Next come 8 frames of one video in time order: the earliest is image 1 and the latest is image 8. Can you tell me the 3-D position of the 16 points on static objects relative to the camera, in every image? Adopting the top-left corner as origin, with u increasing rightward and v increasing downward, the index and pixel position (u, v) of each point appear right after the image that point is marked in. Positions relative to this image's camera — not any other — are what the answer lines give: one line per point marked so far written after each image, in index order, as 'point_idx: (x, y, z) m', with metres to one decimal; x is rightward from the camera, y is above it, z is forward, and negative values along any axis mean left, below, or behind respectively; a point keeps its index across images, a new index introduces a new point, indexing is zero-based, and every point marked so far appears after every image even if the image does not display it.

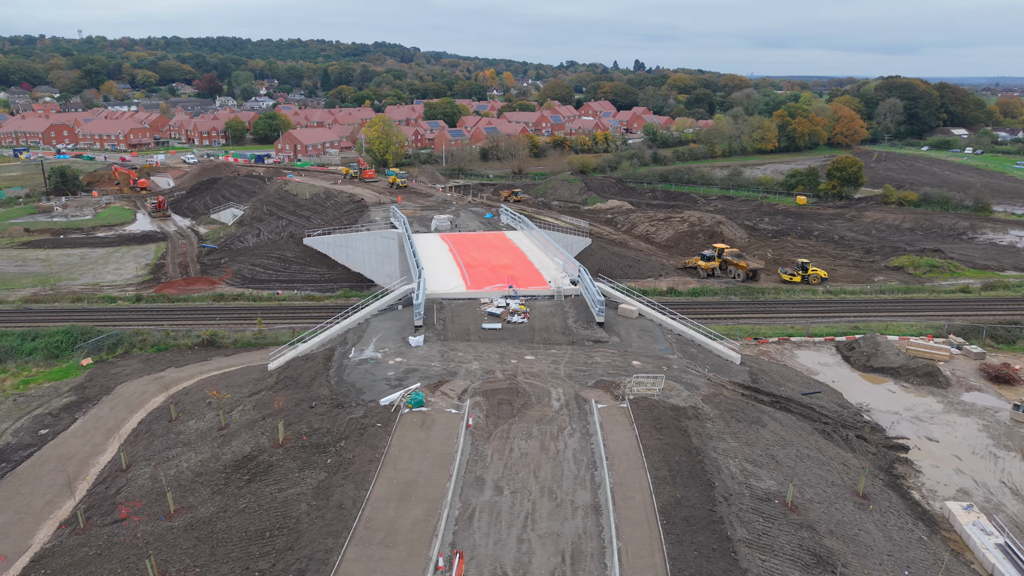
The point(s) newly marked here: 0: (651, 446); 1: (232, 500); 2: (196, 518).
0: (+2.8, -3.2, +14.3) m
1: (-5.2, -4.0, +13.8) m
2: (-5.8, -4.3, +13.5) m
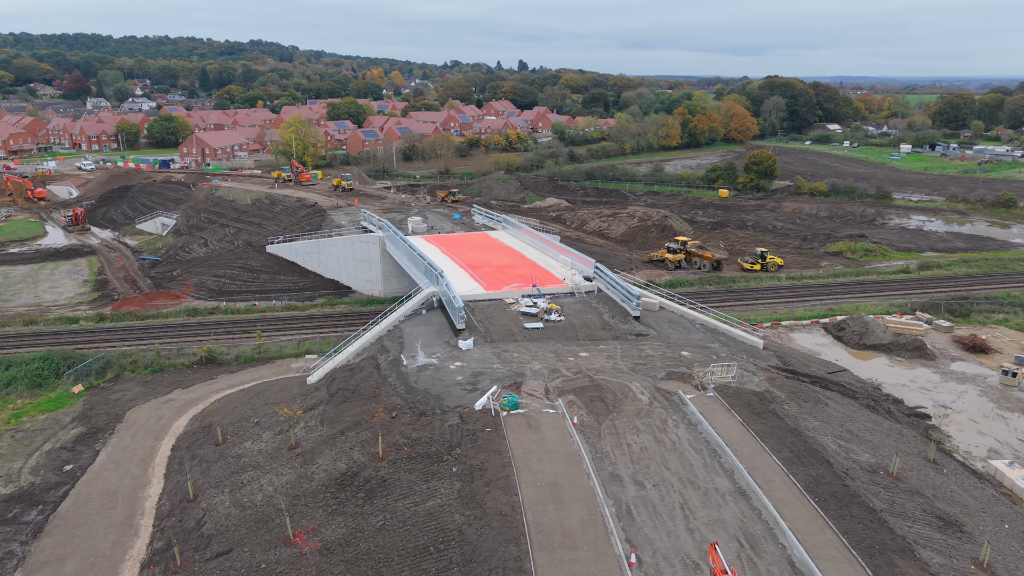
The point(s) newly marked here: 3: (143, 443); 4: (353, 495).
0: (+5.1, -3.0, +14.9) m
1: (-2.7, -4.2, +13.2) m
2: (-3.2, -4.5, +12.9) m
3: (-9.6, -4.0, +19.1) m
4: (-3.0, -4.0, +14.0) m
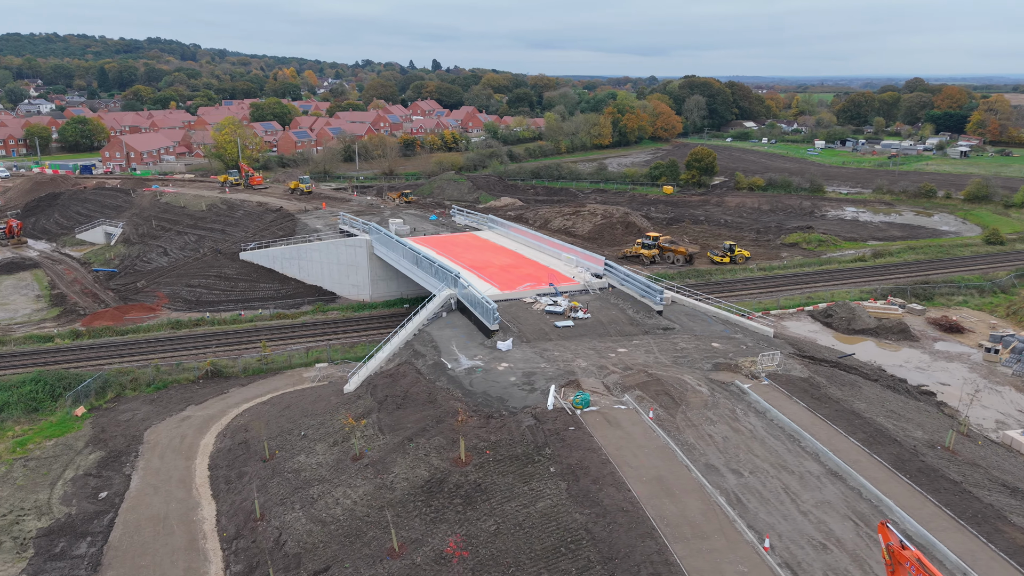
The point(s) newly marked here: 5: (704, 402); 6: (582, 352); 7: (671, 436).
0: (+6.8, -2.8, +15.6) m
1: (-0.8, -4.2, +13.1) m
2: (-1.2, -4.5, +12.6) m
3: (-8.3, -4.3, +18.1) m
4: (-1.2, -4.0, +13.8) m
5: (+4.3, -2.5, +16.4) m
6: (+1.9, -1.7, +19.7) m
7: (+3.3, -3.0, +14.9) m
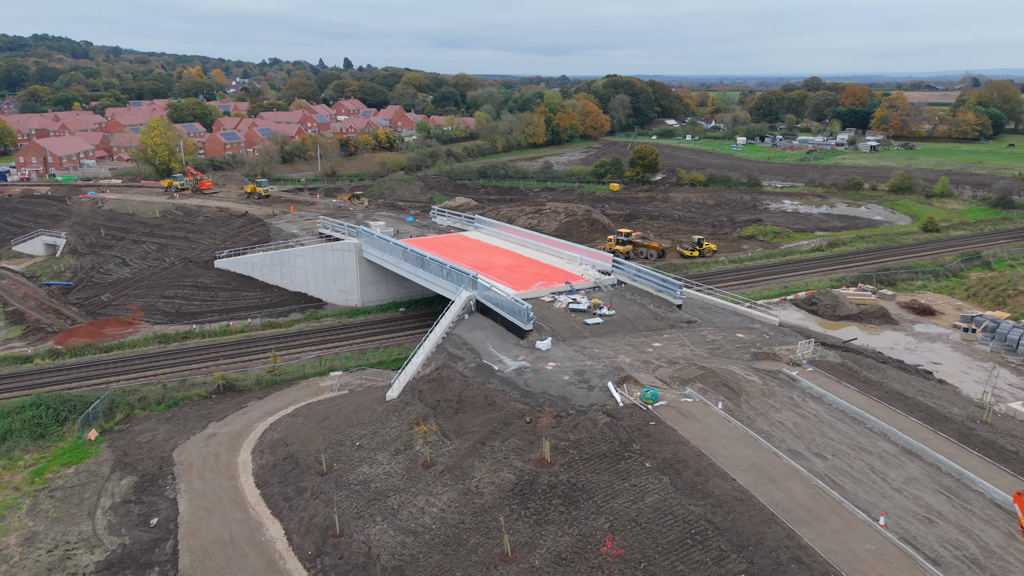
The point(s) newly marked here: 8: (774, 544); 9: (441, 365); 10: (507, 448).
0: (+8.3, -2.5, +16.5) m
1: (+1.2, -4.2, +13.1) m
2: (+0.8, -4.5, +12.6) m
3: (-6.9, -4.6, +17.2) m
4: (+0.7, -4.1, +13.8) m
5: (+5.8, -2.4, +17.0) m
6: (+3.0, -1.6, +20.0) m
7: (+5.0, -2.9, +15.4) m
8: (+4.1, -4.0, +11.5) m
9: (-1.9, -2.1, +19.9) m
10: (-0.1, -3.4, +15.5) m
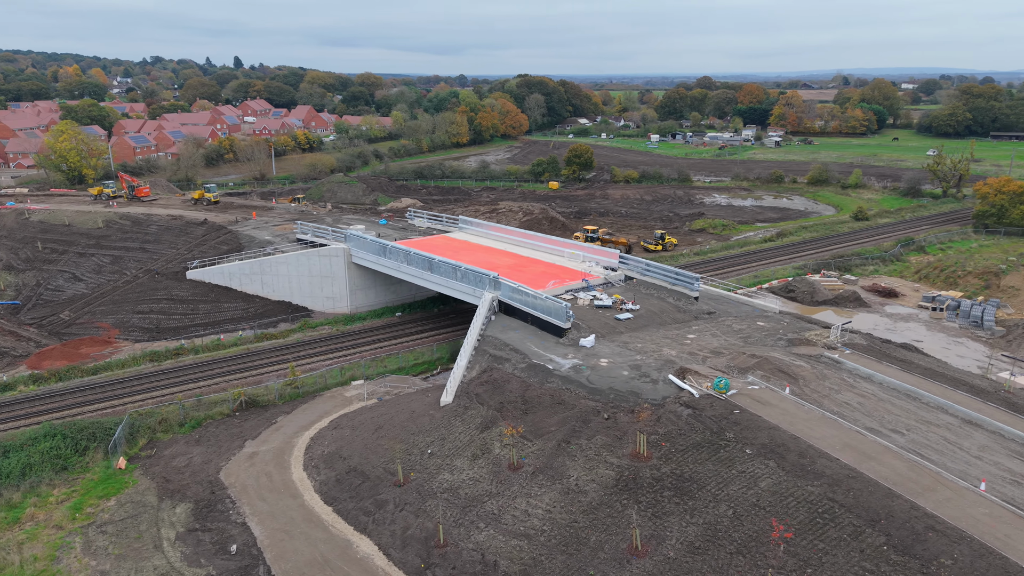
0: (+9.9, -2.2, +17.8) m
1: (+3.4, -4.1, +13.4) m
2: (+3.2, -4.5, +12.9) m
3: (-5.1, -4.8, +16.4) m
4: (+2.9, -4.0, +14.1) m
5: (+7.4, -2.1, +18.0) m
6: (+4.2, -1.5, +20.5) m
7: (+6.8, -2.6, +16.2) m
8: (+6.5, -3.8, +12.3) m
9: (-0.7, -2.1, +19.8) m
10: (+1.8, -3.4, +15.7) m
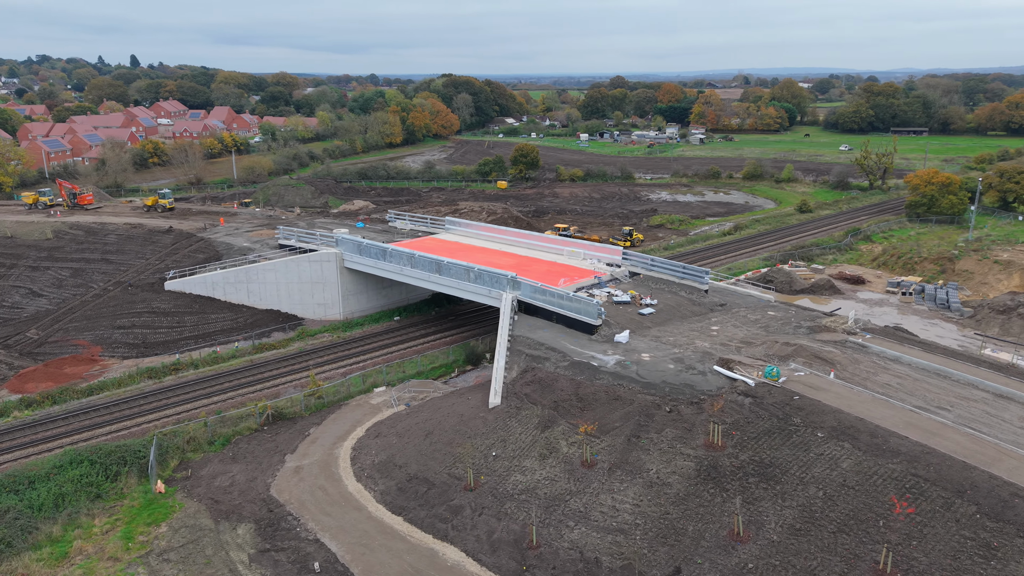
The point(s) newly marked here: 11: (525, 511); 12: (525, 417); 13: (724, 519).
0: (+11.2, -1.8, +19.1) m
1: (+5.3, -4.0, +14.0) m
2: (+5.1, -4.3, +13.4) m
3: (-3.5, -5.0, +16.0) m
4: (+4.6, -3.9, +14.5) m
5: (+8.6, -1.8, +18.9) m
6: (+5.1, -1.3, +21.0) m
7: (+8.3, -2.4, +17.1) m
8: (+8.5, -3.6, +13.2) m
9: (+0.4, -2.1, +19.8) m
10: (+3.4, -3.3, +16.0) m
11: (+0.2, -4.6, +15.2) m
12: (+0.3, -3.2, +17.7) m
13: (+4.0, -4.4, +13.9) m
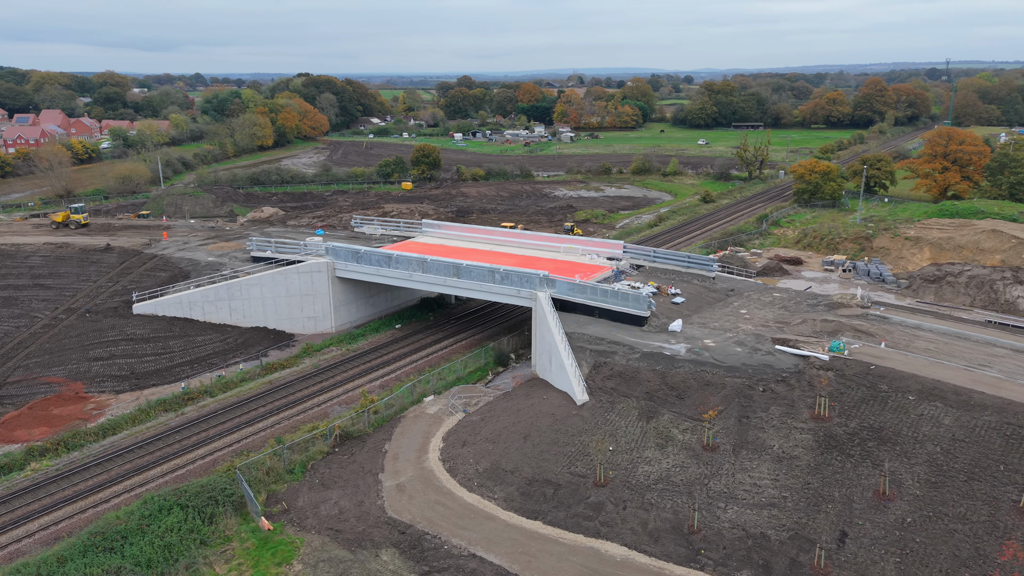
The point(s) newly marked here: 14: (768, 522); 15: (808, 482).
0: (+13.0, -1.0, +21.7) m
1: (+8.5, -3.5, +15.5) m
2: (+8.4, -3.9, +14.9) m
3: (-0.5, -5.1, +15.6) m
4: (+7.7, -3.5, +15.9) m
5: (+10.5, -1.2, +21.0) m
6: (+6.6, -0.9, +22.4) m
7: (+10.6, -1.8, +19.2) m
8: (+11.7, -2.9, +15.4) m
9: (+2.3, -2.0, +20.1) m
10: (+6.1, -3.0, +17.1) m
11: (+3.3, -4.5, +15.6) m
12: (+2.7, -3.1, +18.1) m
13: (+7.3, -4.0, +15.1) m
14: (+5.1, -4.7, +14.7) m
15: (+6.2, -4.1, +15.4) m
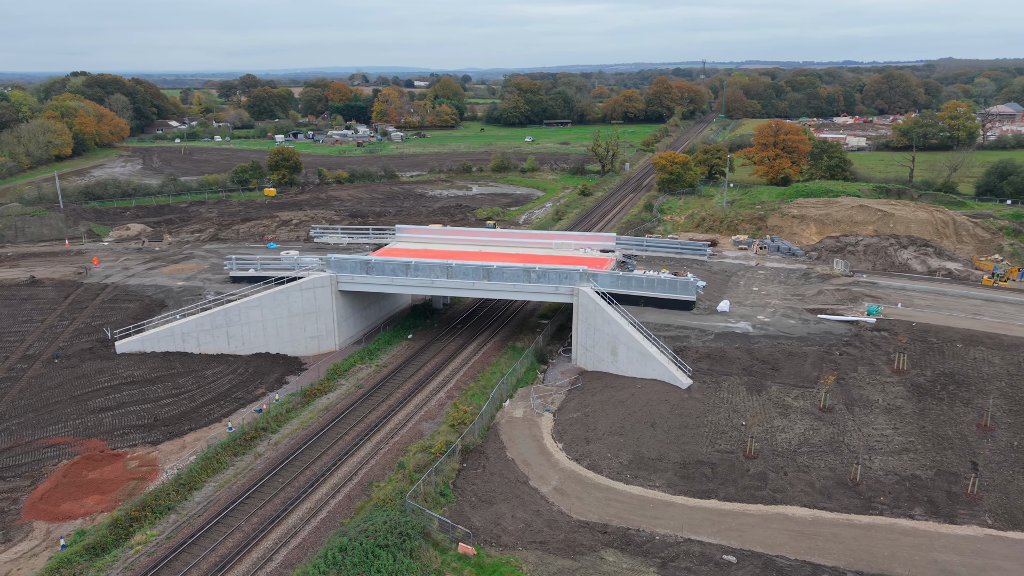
0: (+14.4, +0.2, +25.8) m
1: (+12.1, -2.6, +18.6) m
2: (+12.2, -3.0, +18.1) m
3: (+3.7, -5.0, +16.1) m
4: (+11.2, -2.6, +18.8) m
5: (+12.3, -0.2, +24.5) m
6: (+8.1, -0.3, +24.6) m
7: (+12.9, -0.7, +22.8) m
8: (+15.2, -1.7, +19.4) m
9: (+4.8, -1.7, +21.3) m
10: (+9.3, -2.3, +19.5) m
11: (+7.2, -4.0, +17.2) m
12: (+5.8, -2.7, +19.5) m
13: (+11.1, -3.2, +17.9) m
14: (+9.2, -4.1, +16.9) m
15: (+10.0, -3.4, +17.9) m
